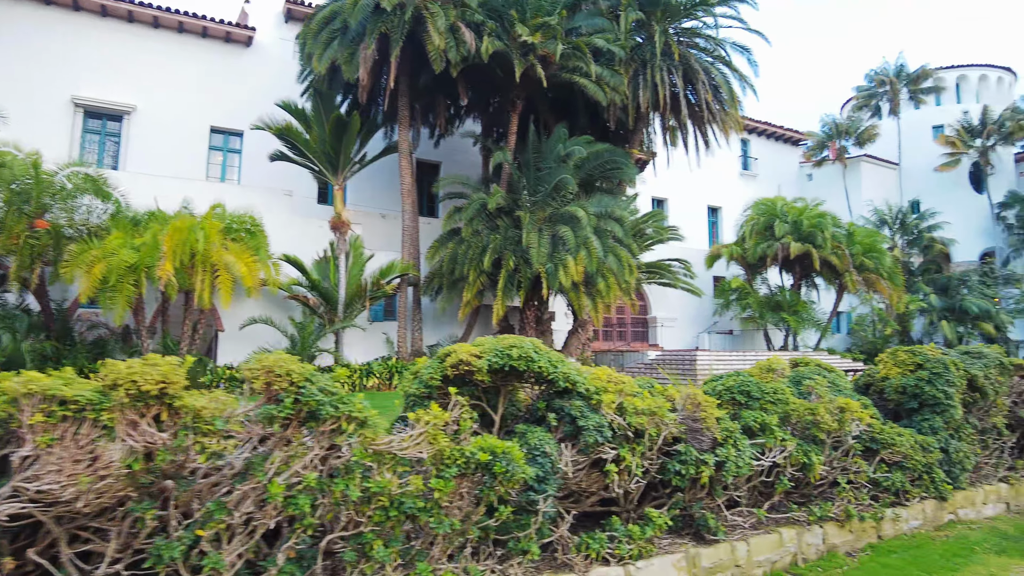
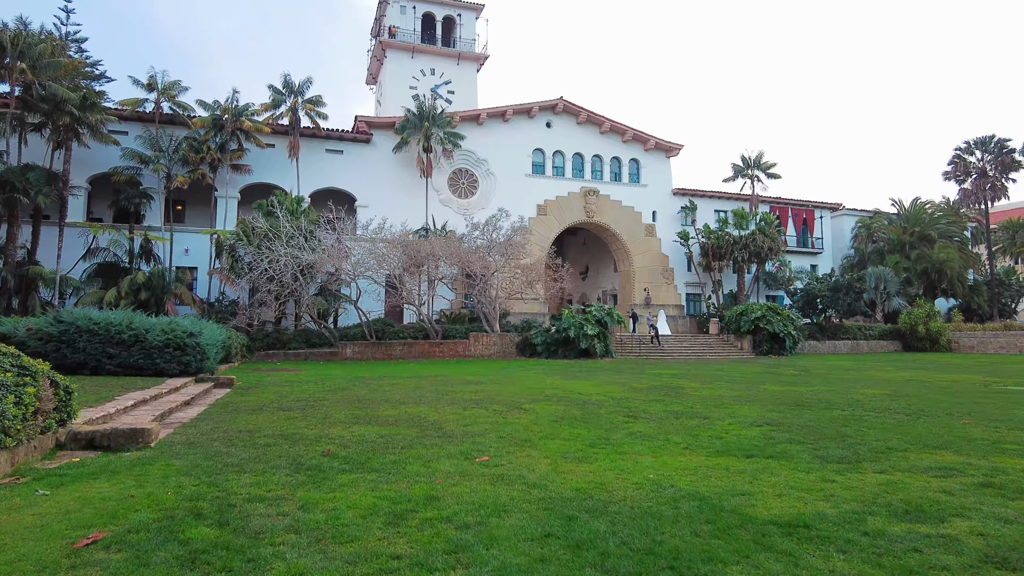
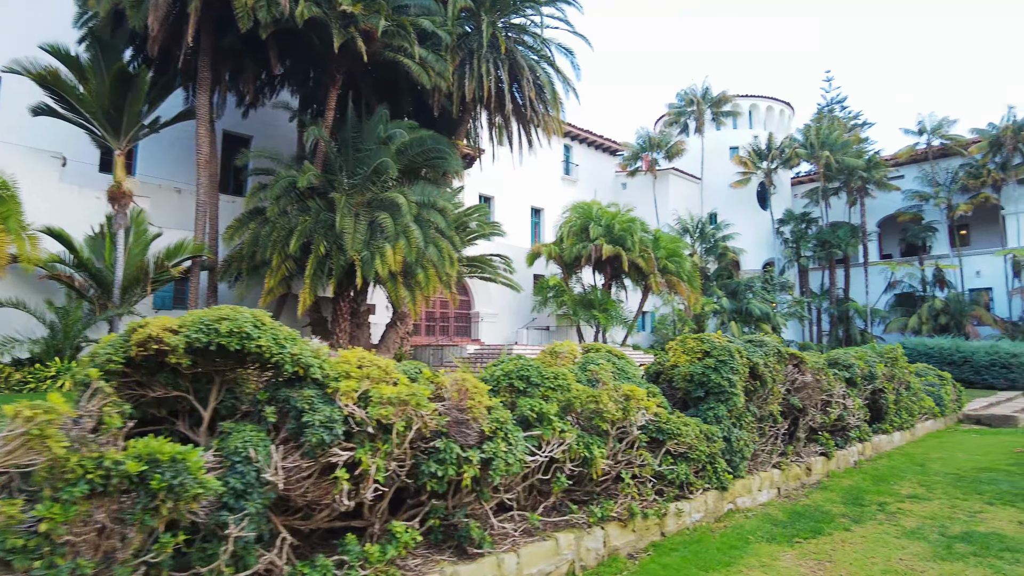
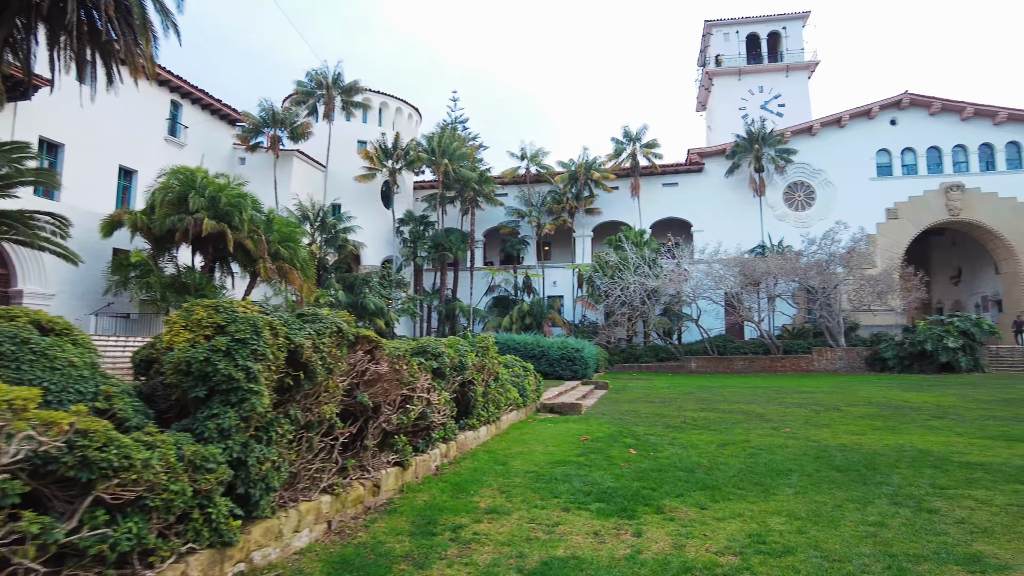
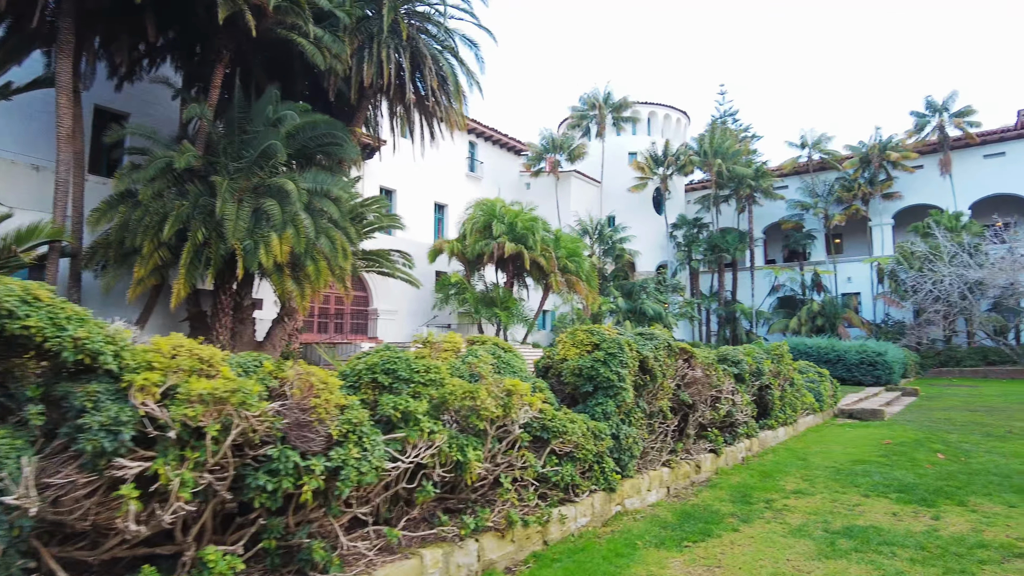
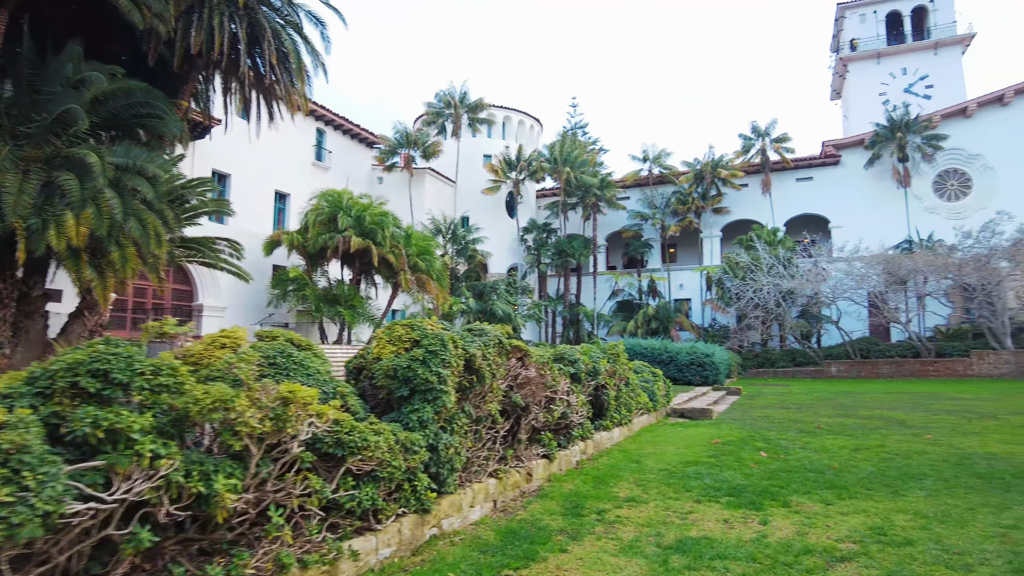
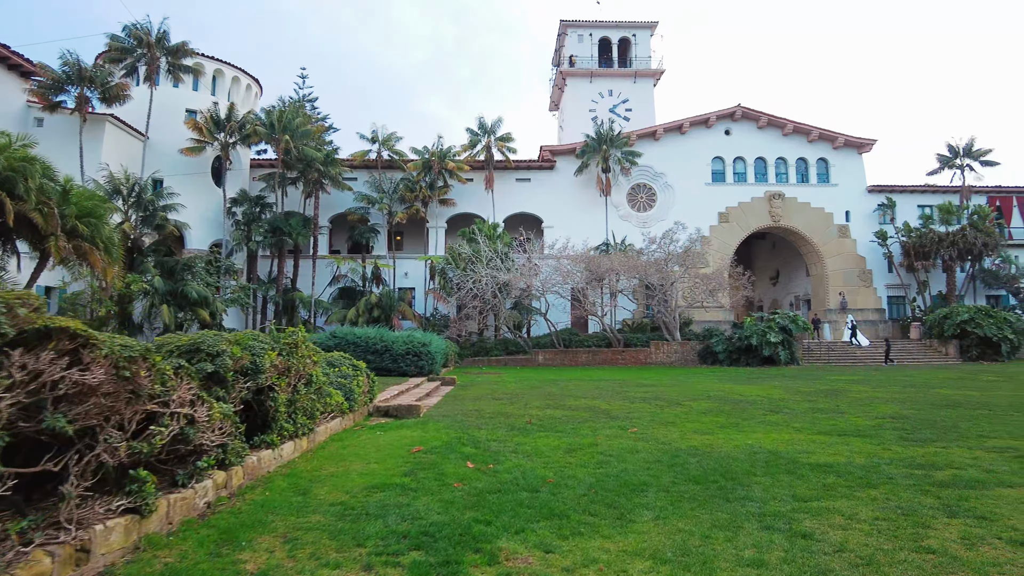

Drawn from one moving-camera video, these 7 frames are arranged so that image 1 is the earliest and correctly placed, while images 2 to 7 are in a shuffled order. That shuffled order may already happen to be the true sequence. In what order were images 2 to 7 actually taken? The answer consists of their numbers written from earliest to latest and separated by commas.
3, 5, 6, 4, 7, 2
